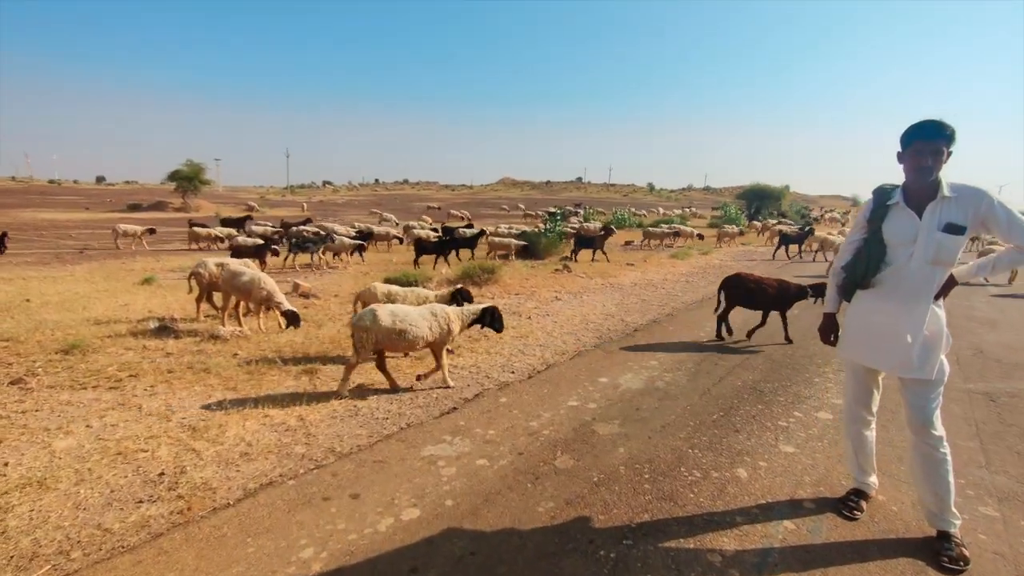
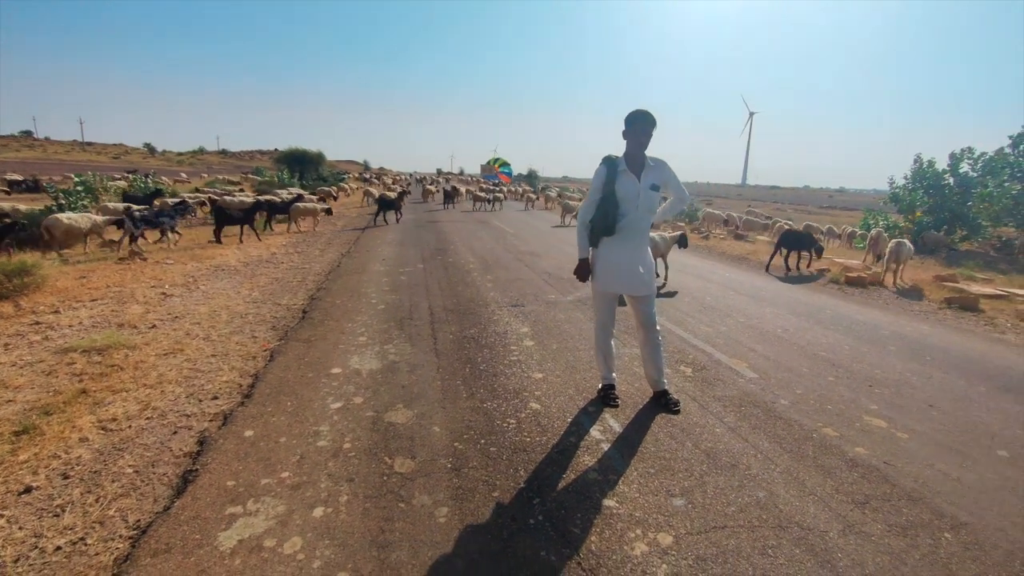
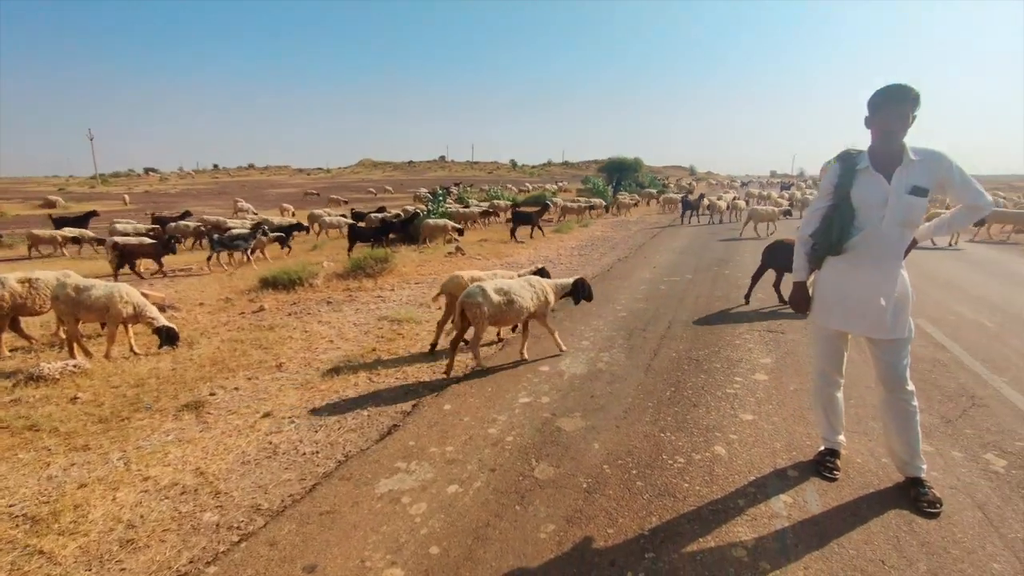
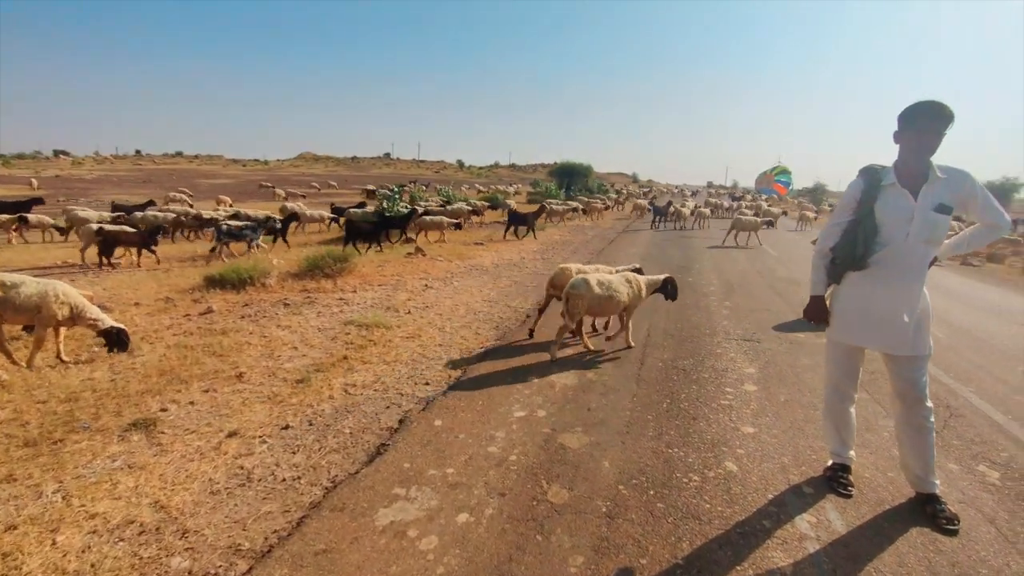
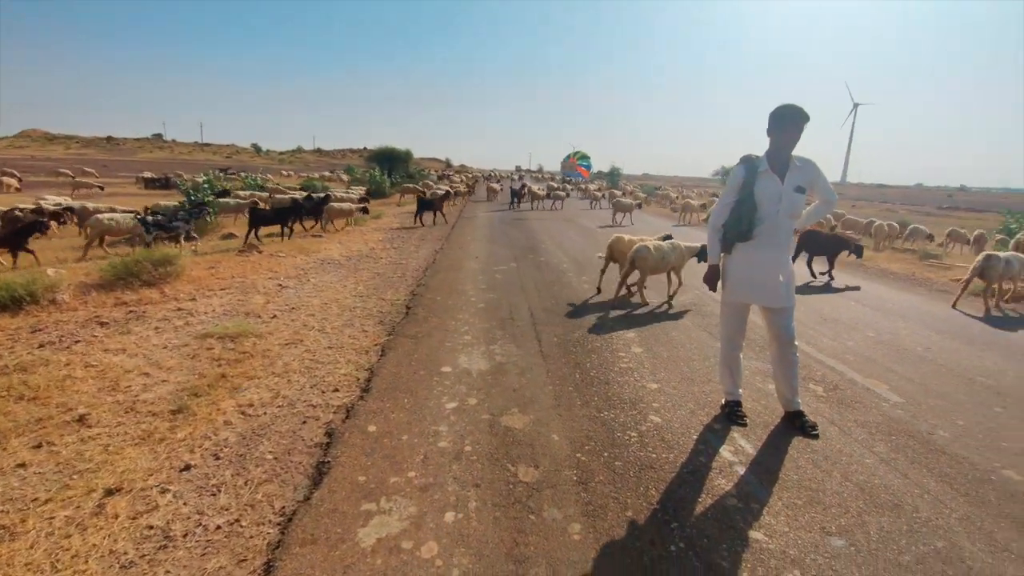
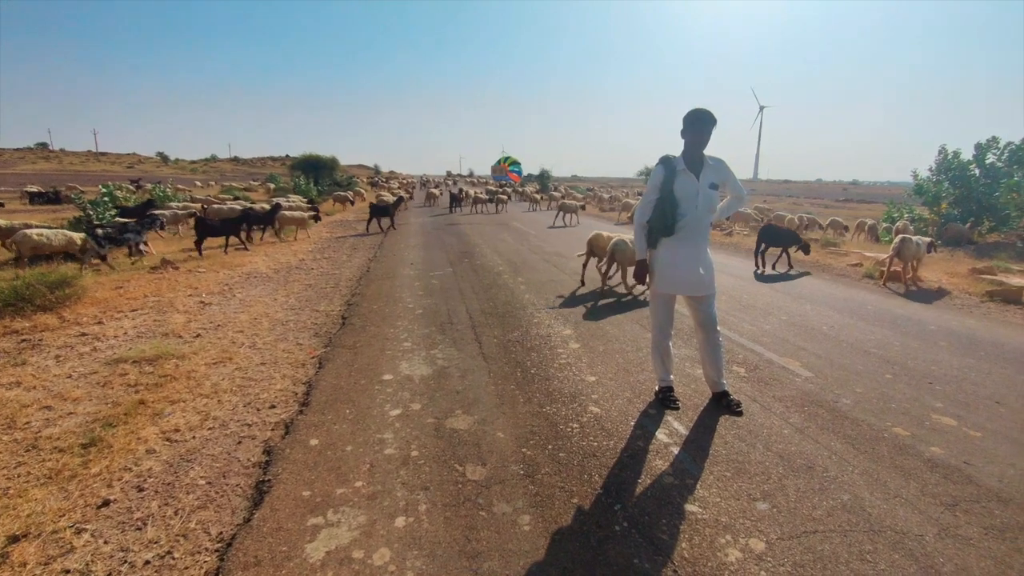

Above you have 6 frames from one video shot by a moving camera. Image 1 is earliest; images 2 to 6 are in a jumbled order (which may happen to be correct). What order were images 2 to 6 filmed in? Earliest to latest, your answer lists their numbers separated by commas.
3, 4, 5, 6, 2
